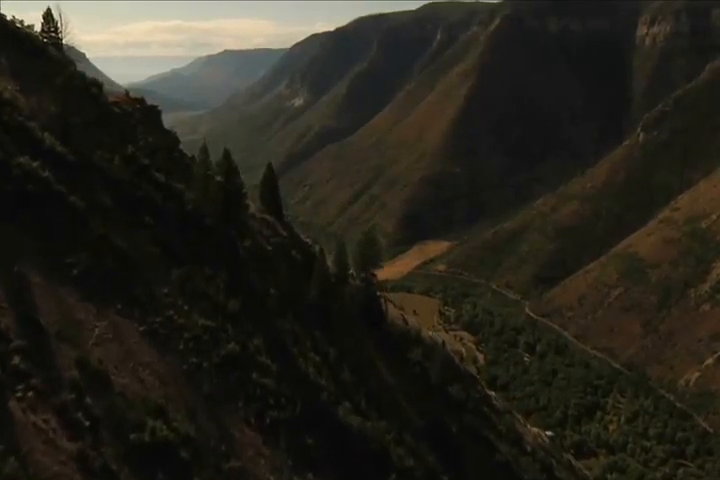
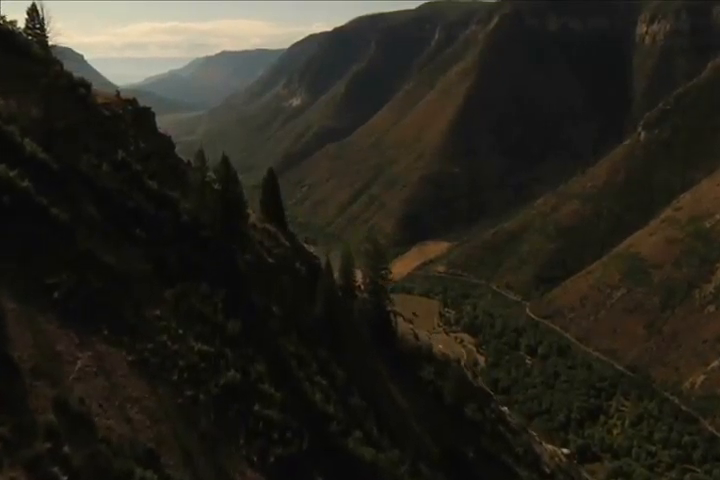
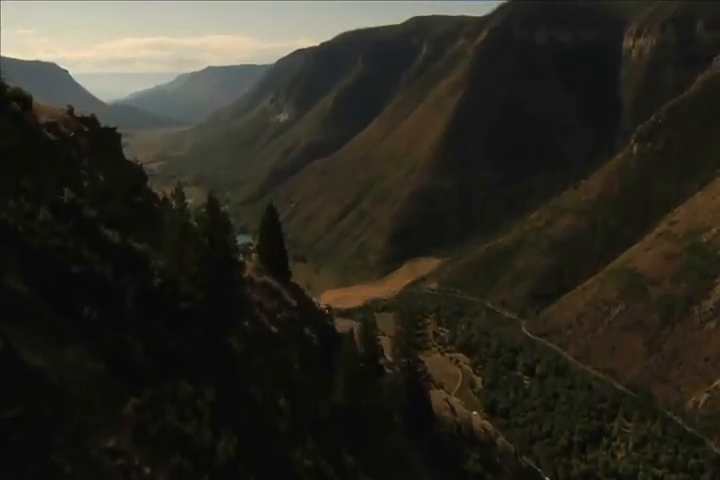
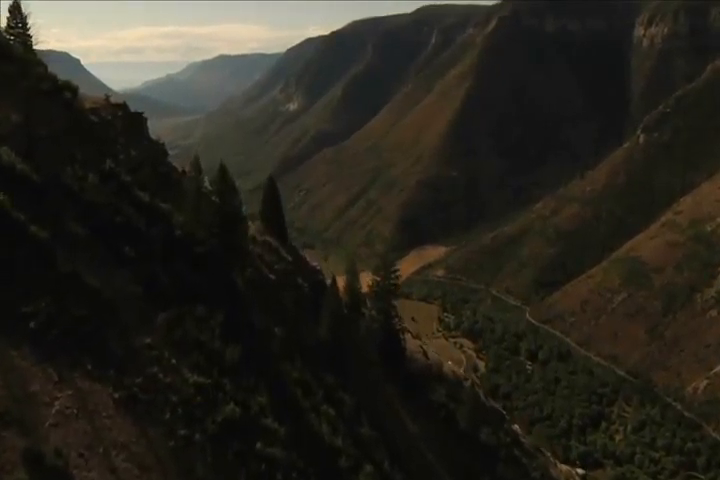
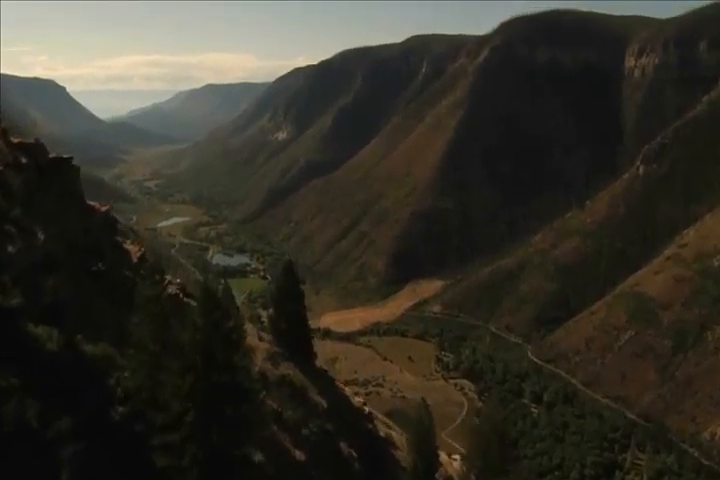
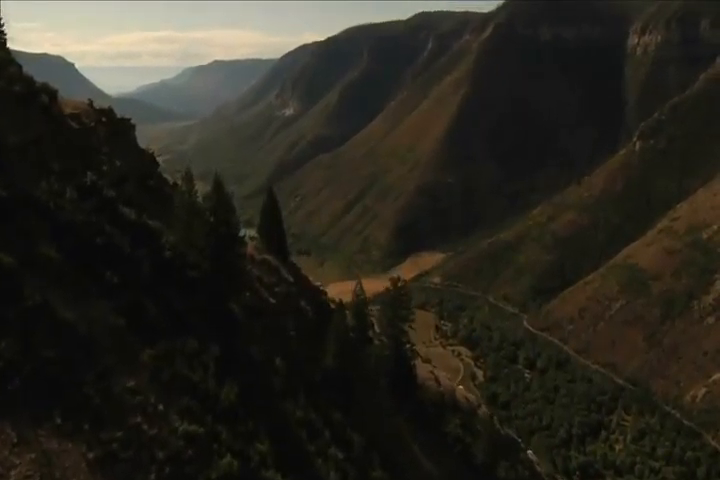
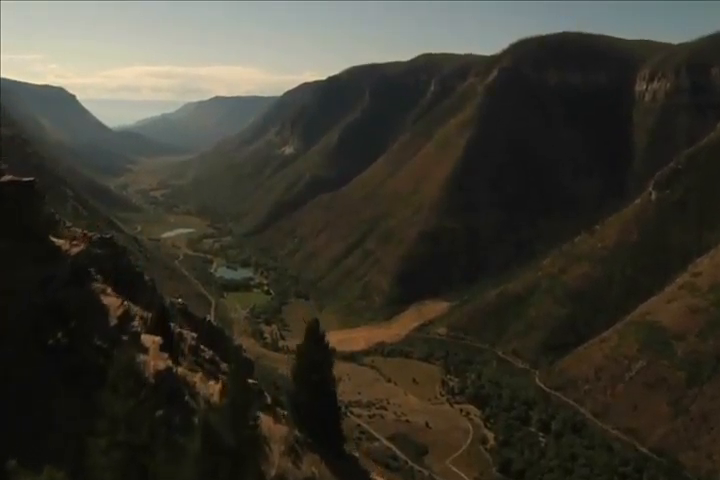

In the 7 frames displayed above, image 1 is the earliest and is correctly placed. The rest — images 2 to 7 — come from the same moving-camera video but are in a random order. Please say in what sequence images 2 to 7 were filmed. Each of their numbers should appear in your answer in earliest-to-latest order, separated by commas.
2, 4, 6, 3, 5, 7
